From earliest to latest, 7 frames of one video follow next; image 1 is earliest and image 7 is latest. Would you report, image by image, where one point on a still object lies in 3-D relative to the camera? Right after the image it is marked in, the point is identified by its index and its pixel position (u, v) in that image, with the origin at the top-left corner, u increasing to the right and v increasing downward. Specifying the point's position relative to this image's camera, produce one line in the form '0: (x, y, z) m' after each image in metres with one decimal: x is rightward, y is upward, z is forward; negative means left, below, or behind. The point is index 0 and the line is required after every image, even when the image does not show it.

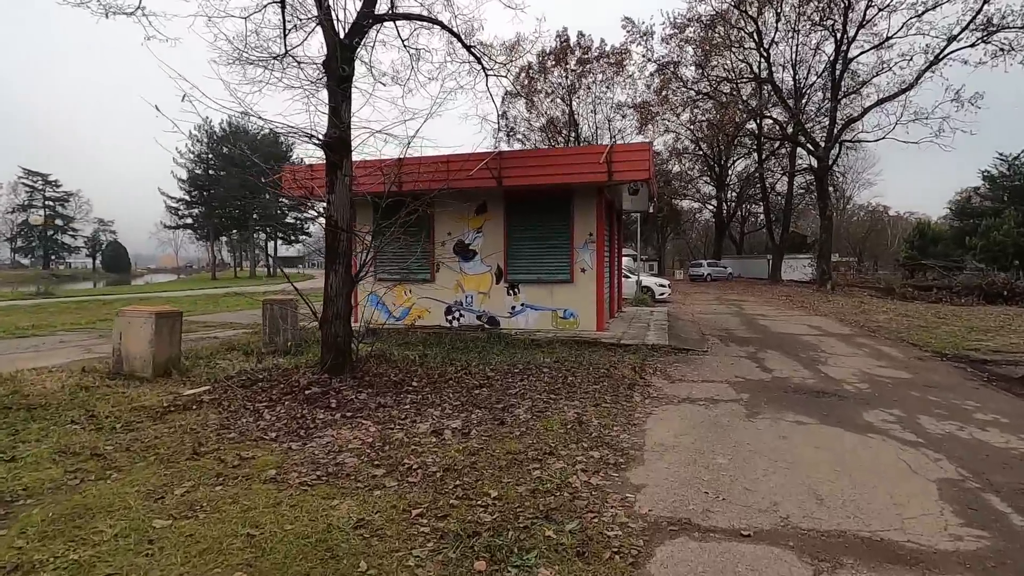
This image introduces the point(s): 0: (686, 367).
0: (+2.5, -1.1, +7.8) m
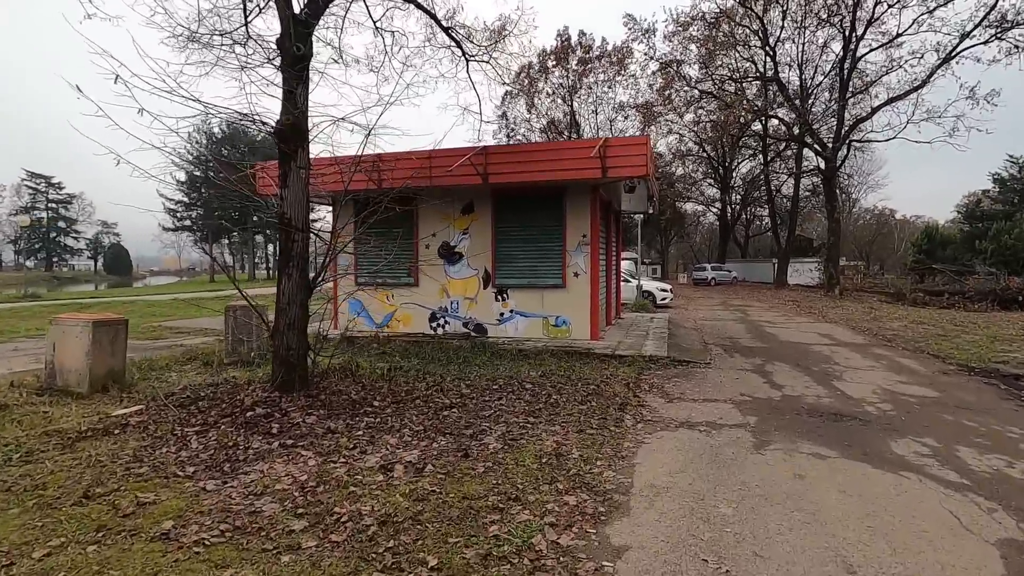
0: (+2.2, -1.2, +7.0) m
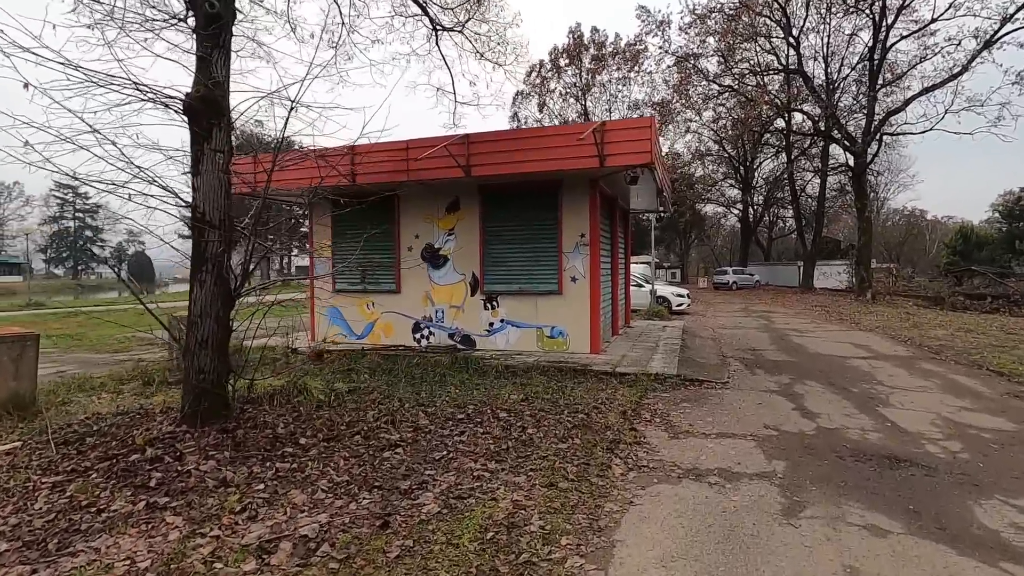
0: (+2.0, -1.3, +5.8) m
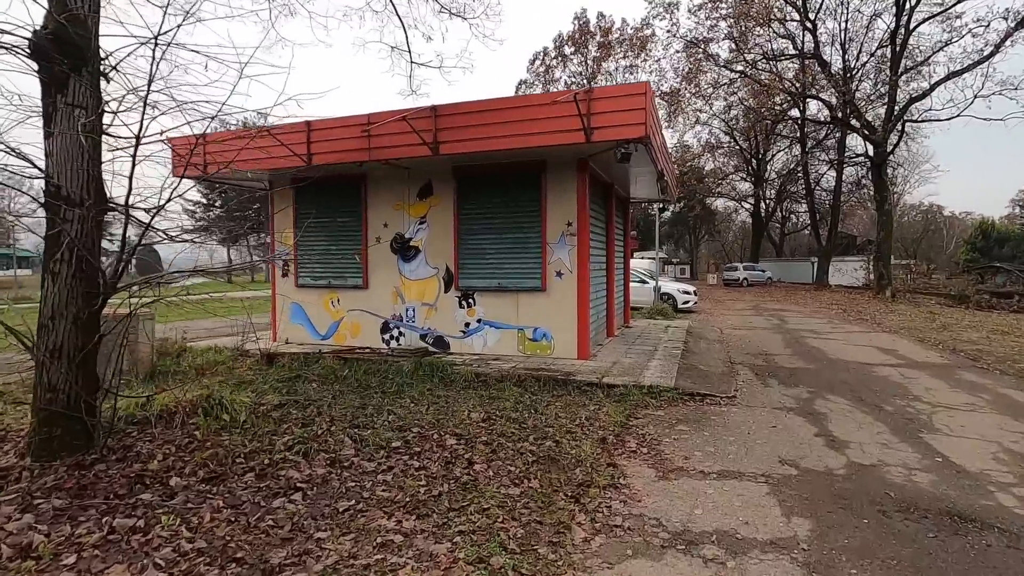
0: (+1.6, -1.3, +4.7) m
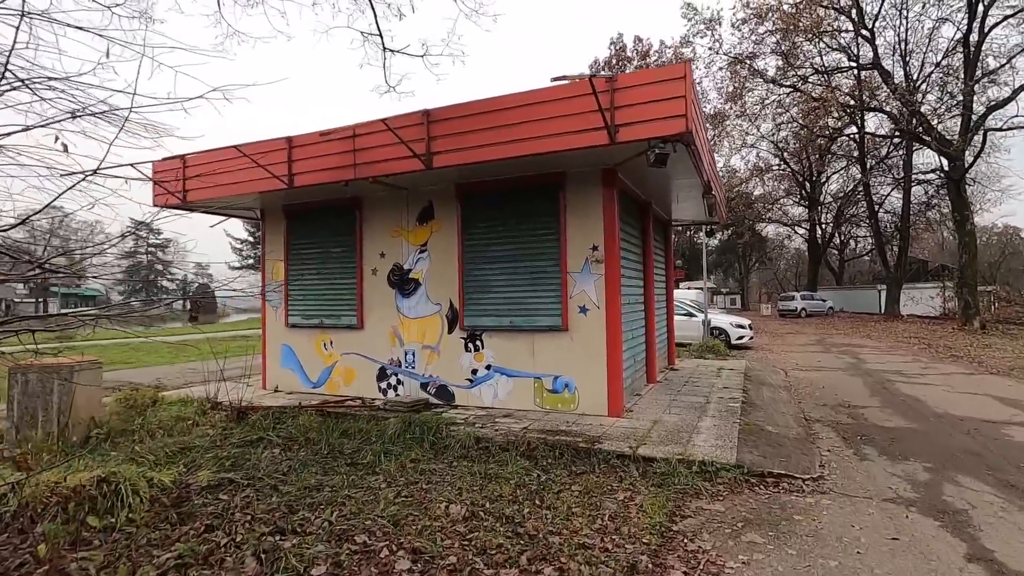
0: (+1.5, -1.5, +3.1) m
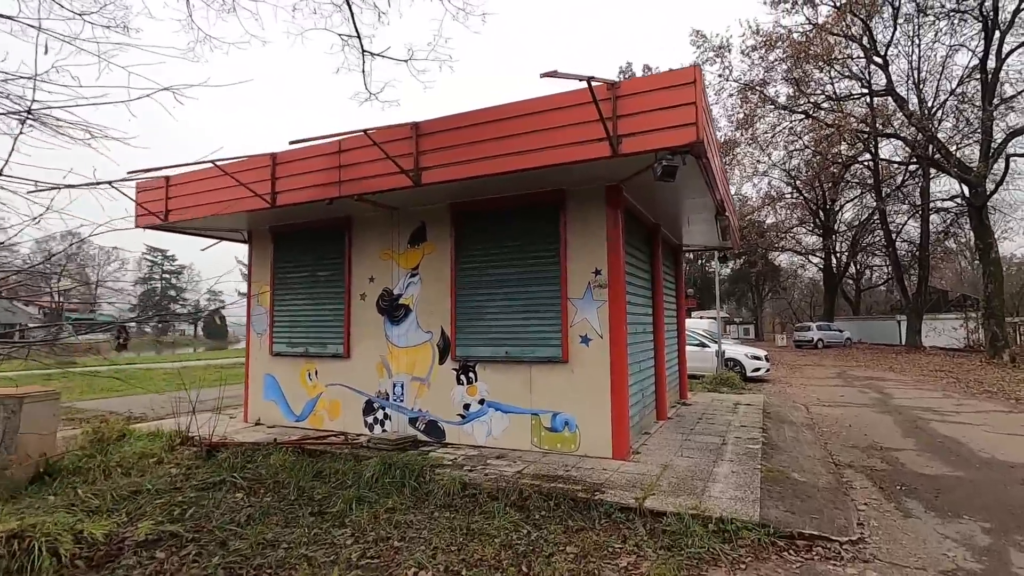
0: (+1.4, -1.7, +2.5) m
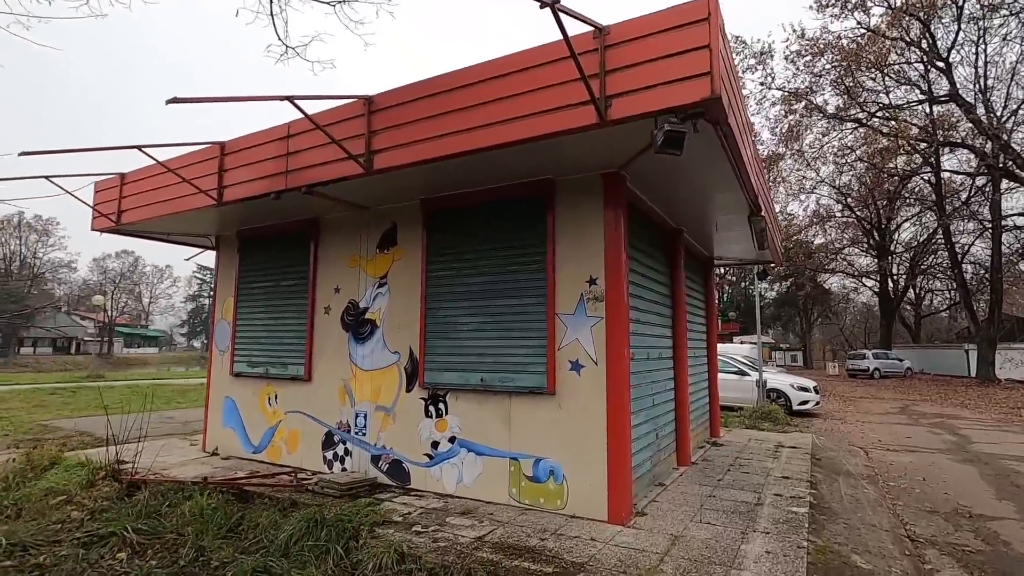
0: (+0.9, -1.6, +1.2) m
